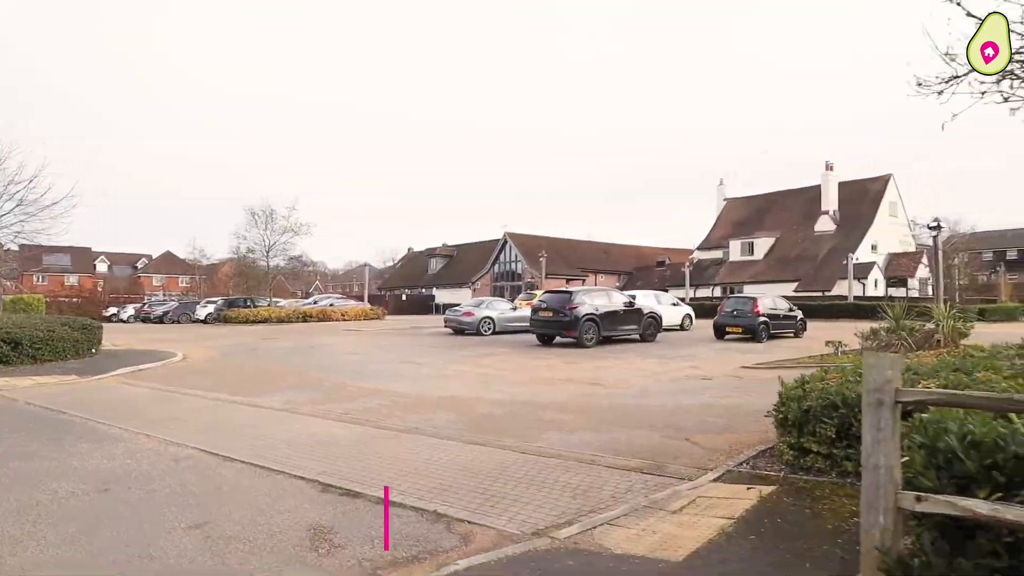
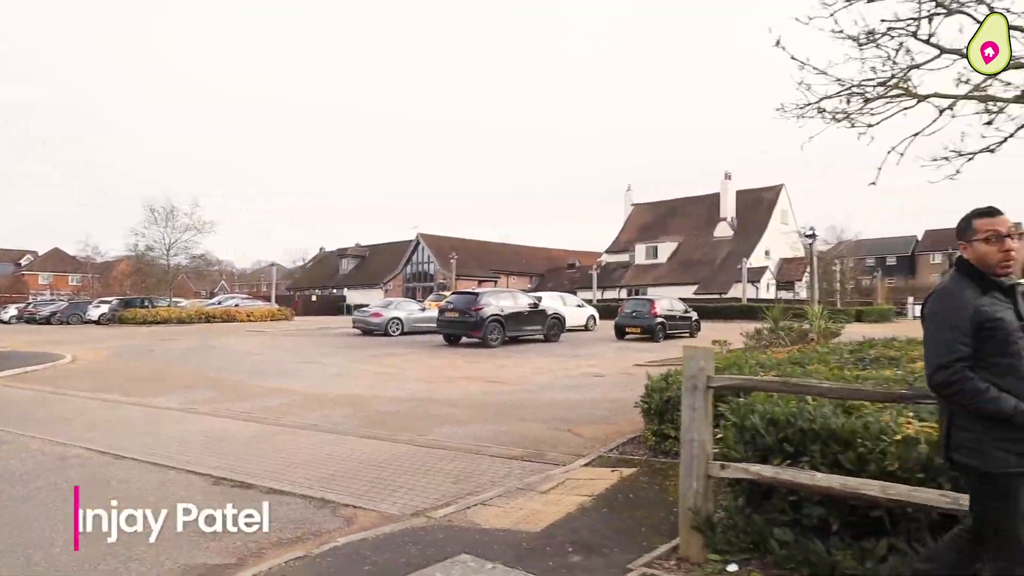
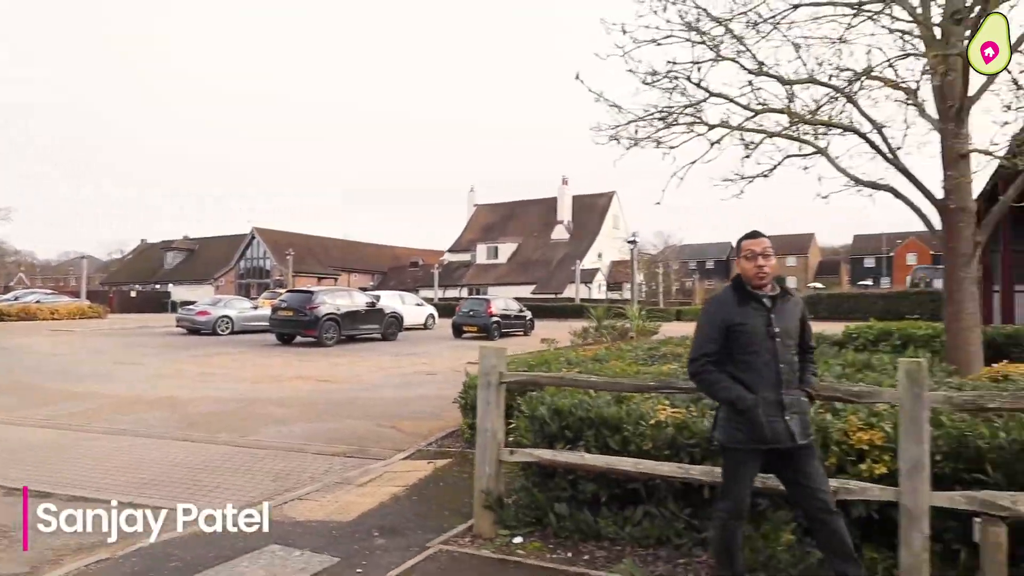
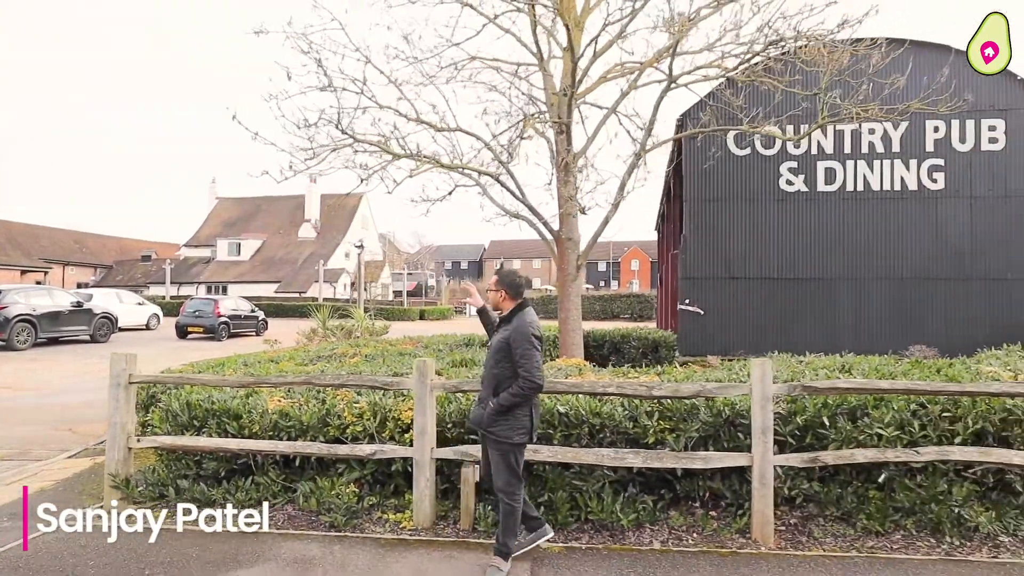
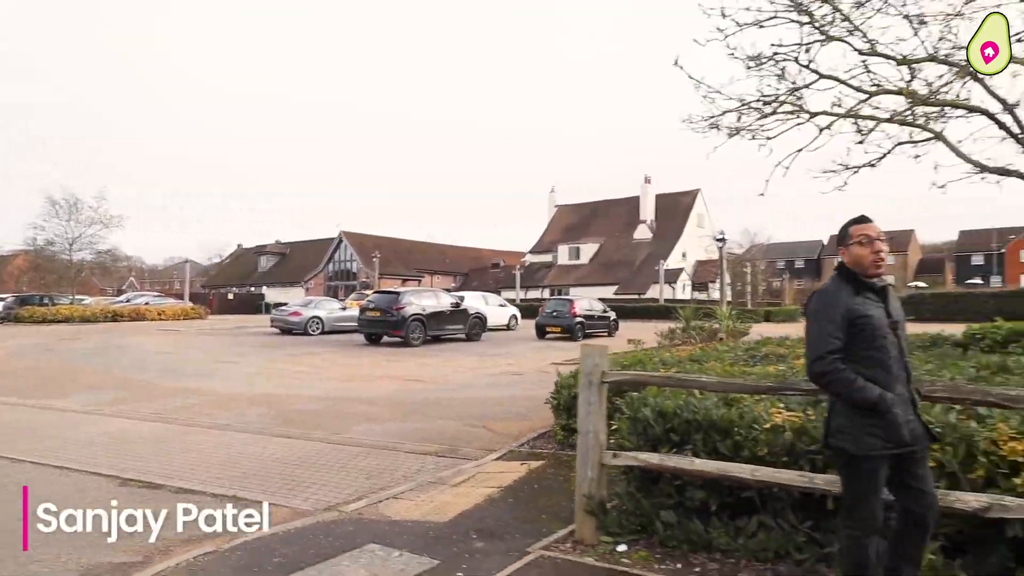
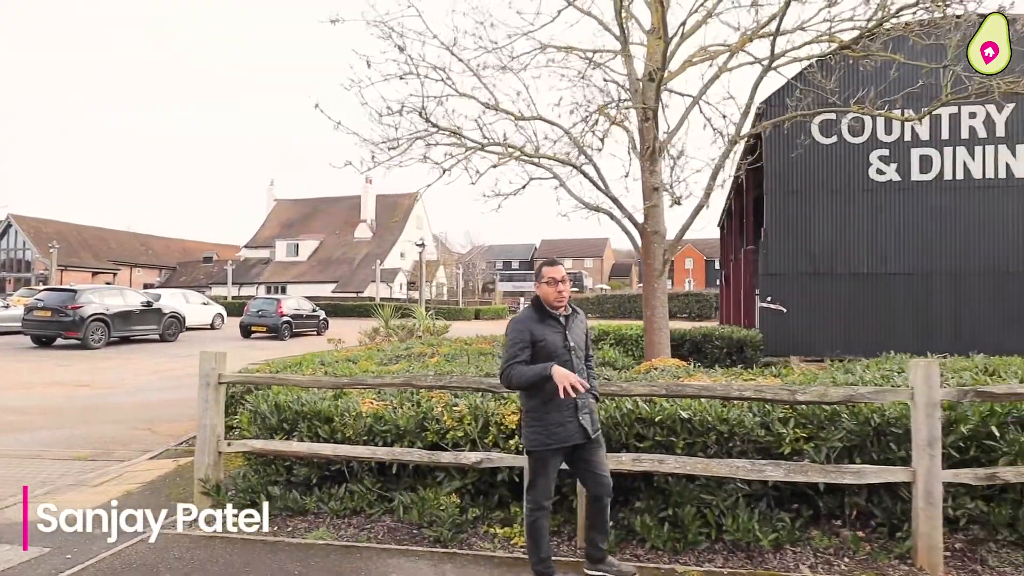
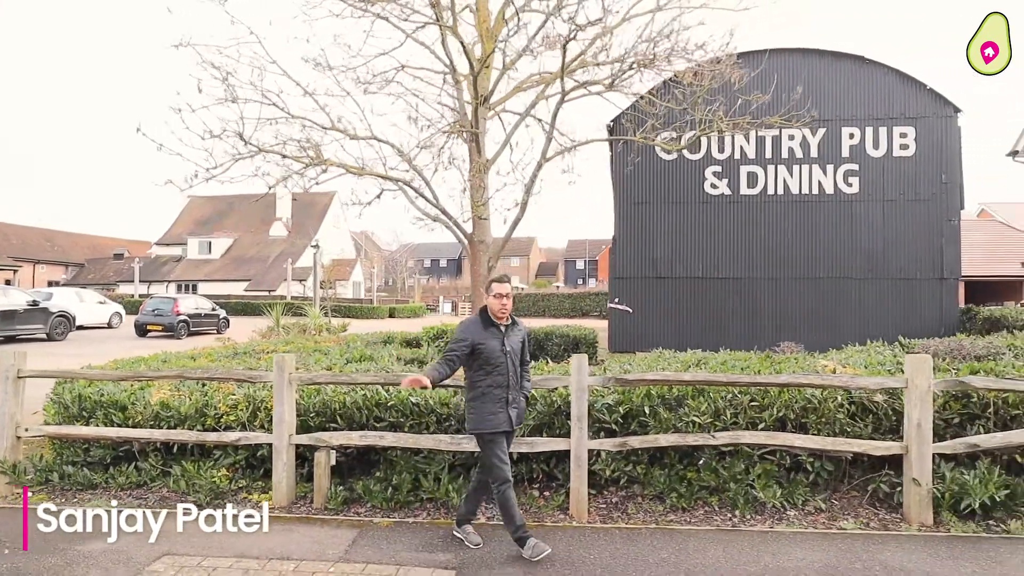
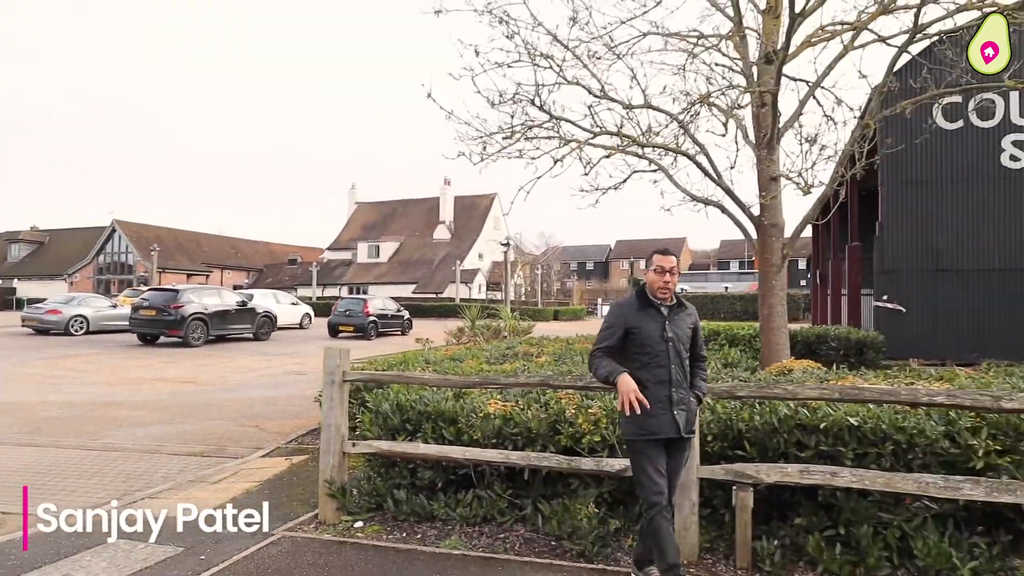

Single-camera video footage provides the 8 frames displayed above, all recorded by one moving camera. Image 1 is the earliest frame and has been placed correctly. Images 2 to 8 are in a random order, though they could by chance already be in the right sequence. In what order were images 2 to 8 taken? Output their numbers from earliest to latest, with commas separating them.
2, 5, 3, 8, 6, 4, 7
